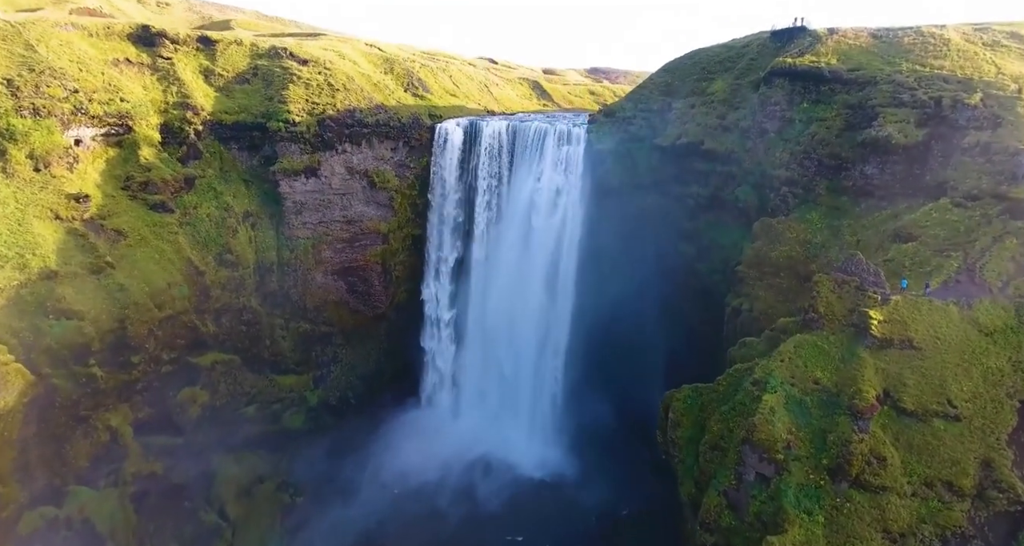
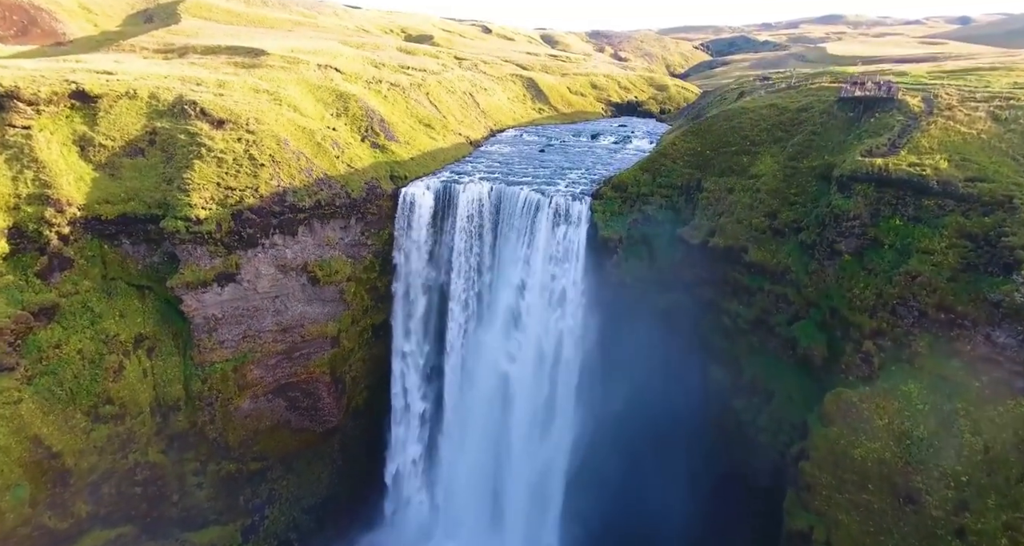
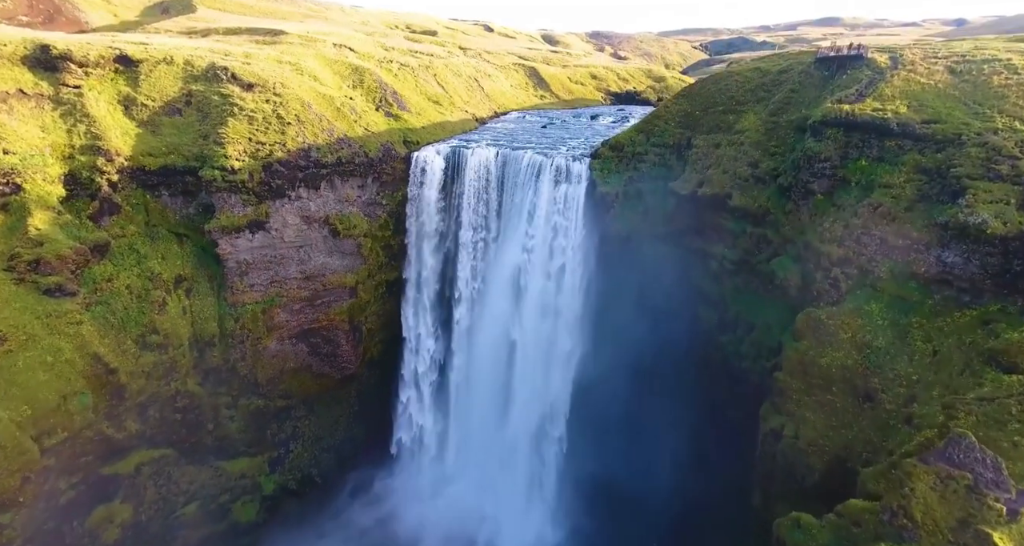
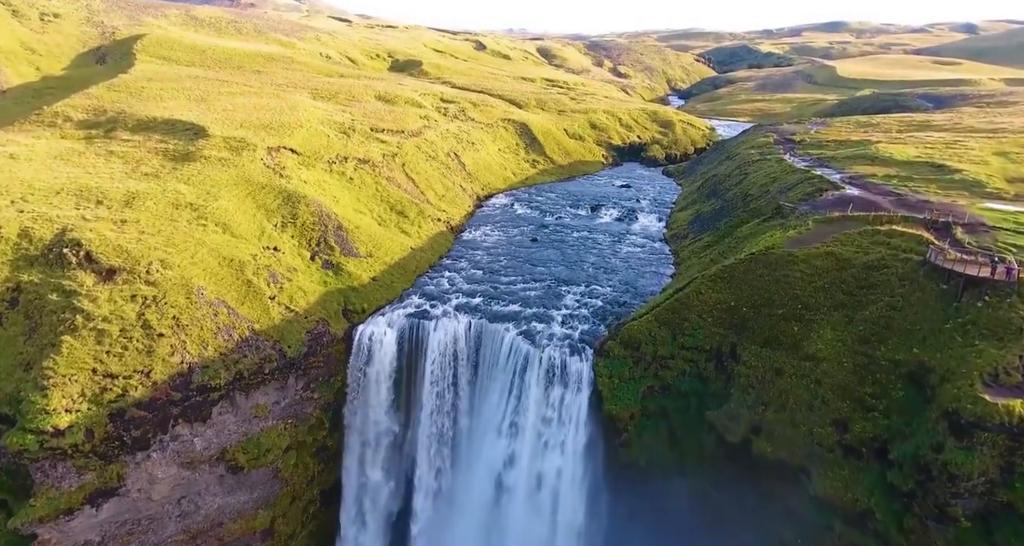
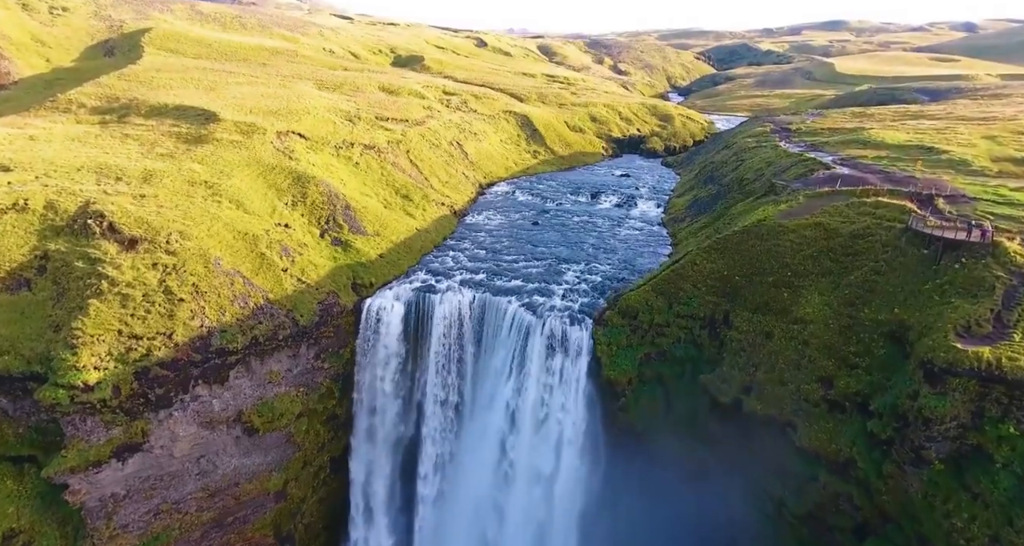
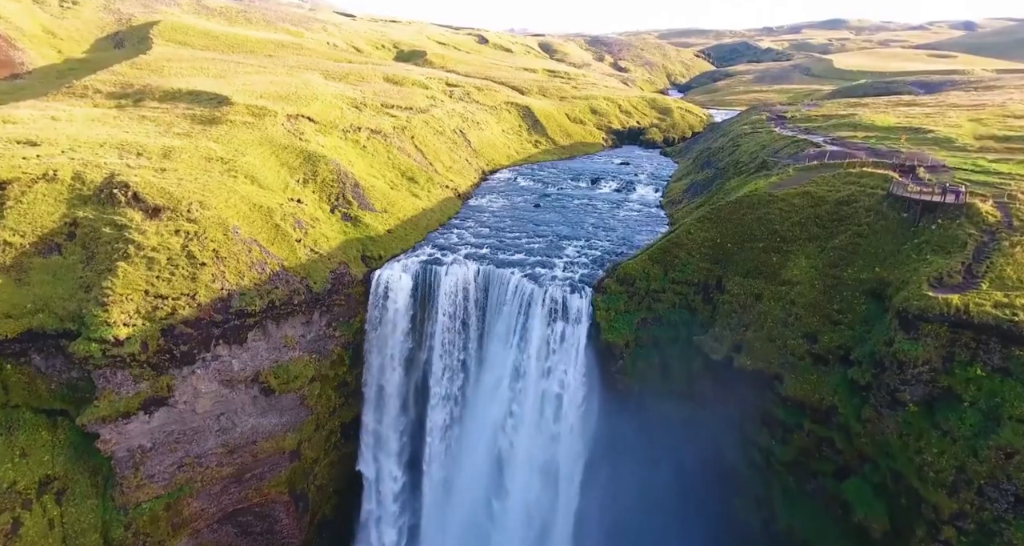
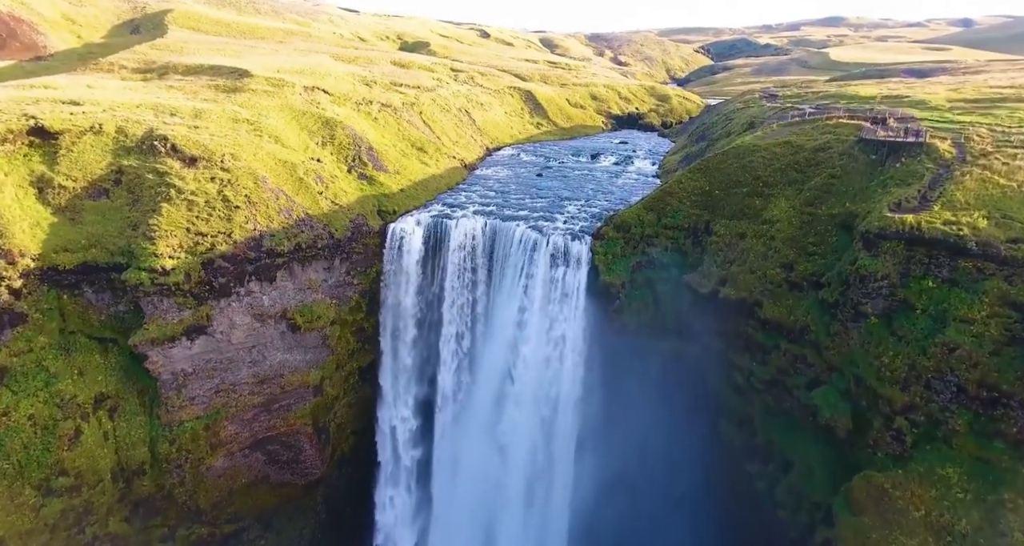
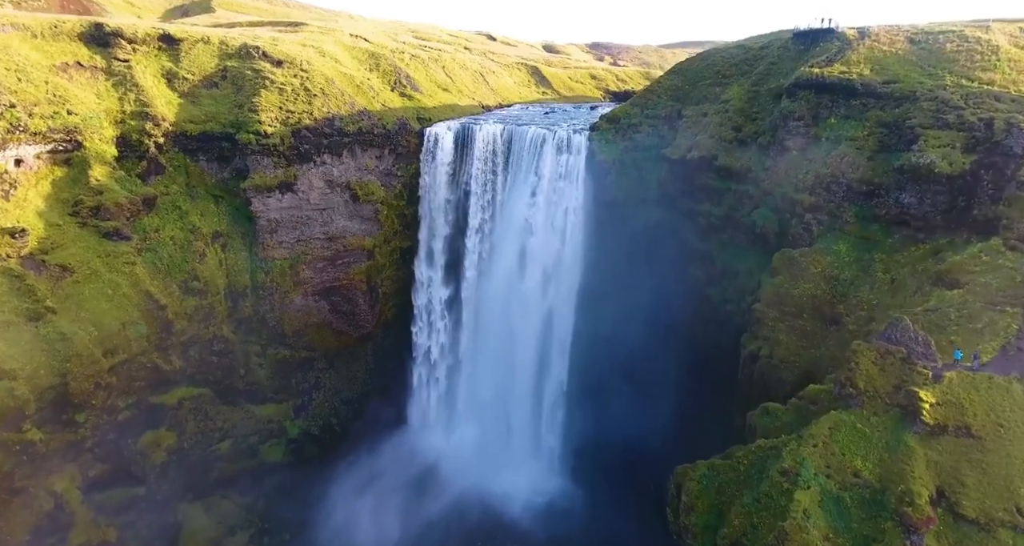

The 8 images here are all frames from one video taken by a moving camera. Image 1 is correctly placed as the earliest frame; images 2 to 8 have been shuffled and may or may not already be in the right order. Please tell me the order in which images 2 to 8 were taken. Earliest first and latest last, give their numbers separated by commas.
8, 3, 2, 7, 6, 5, 4
